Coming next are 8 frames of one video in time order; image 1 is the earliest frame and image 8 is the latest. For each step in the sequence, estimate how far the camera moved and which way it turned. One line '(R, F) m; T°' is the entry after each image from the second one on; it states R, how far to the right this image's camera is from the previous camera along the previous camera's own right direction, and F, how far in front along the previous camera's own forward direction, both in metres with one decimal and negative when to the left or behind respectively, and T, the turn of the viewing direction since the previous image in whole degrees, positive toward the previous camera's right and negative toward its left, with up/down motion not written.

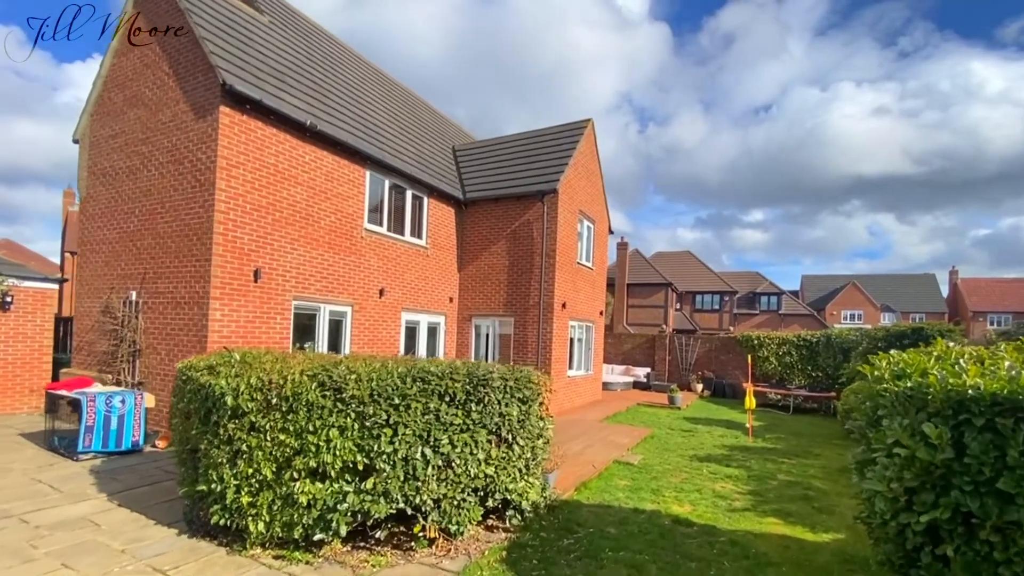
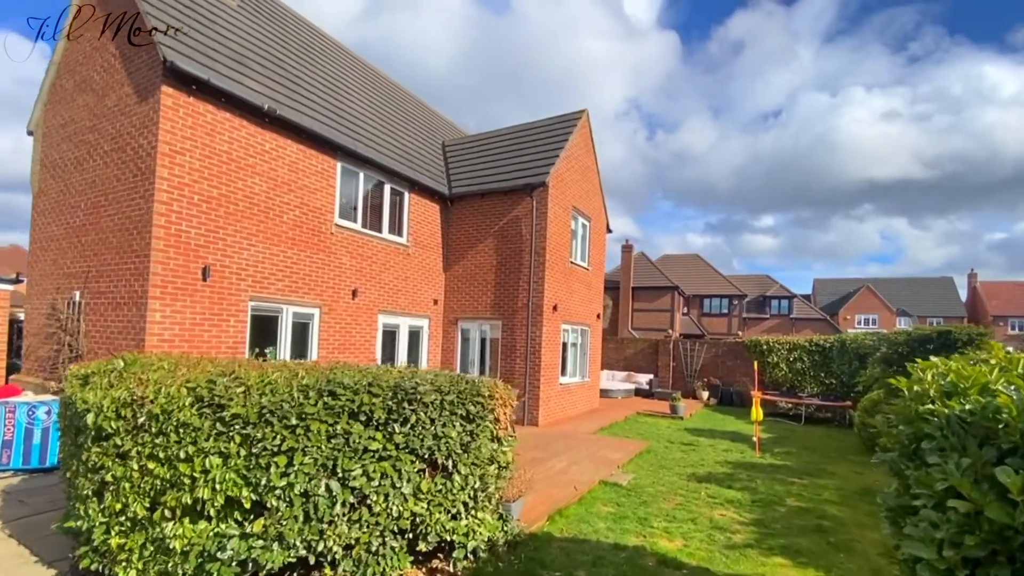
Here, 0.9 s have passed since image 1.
(+0.6, +0.9) m; -1°
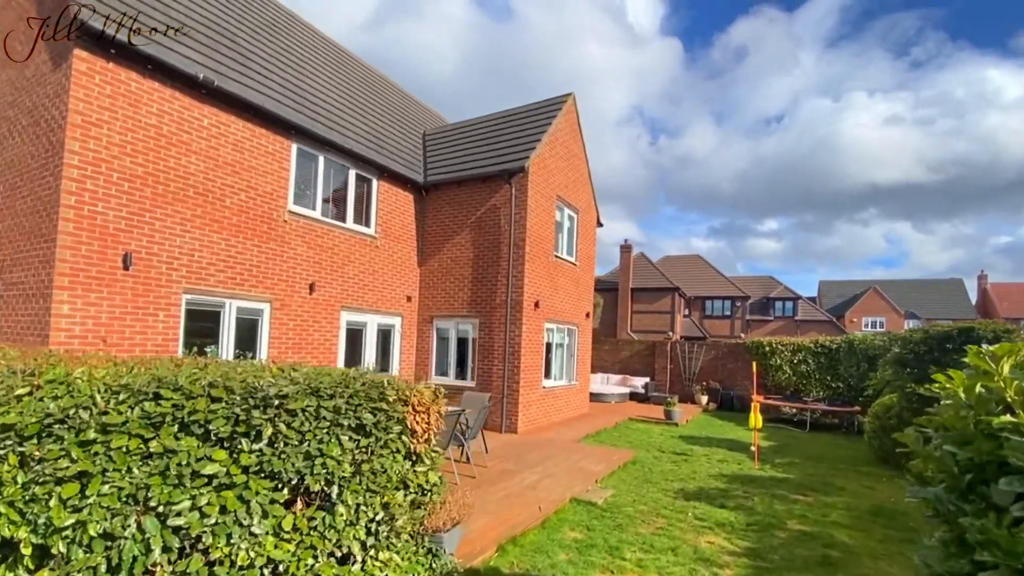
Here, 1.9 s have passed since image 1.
(+0.6, +1.0) m; 0°
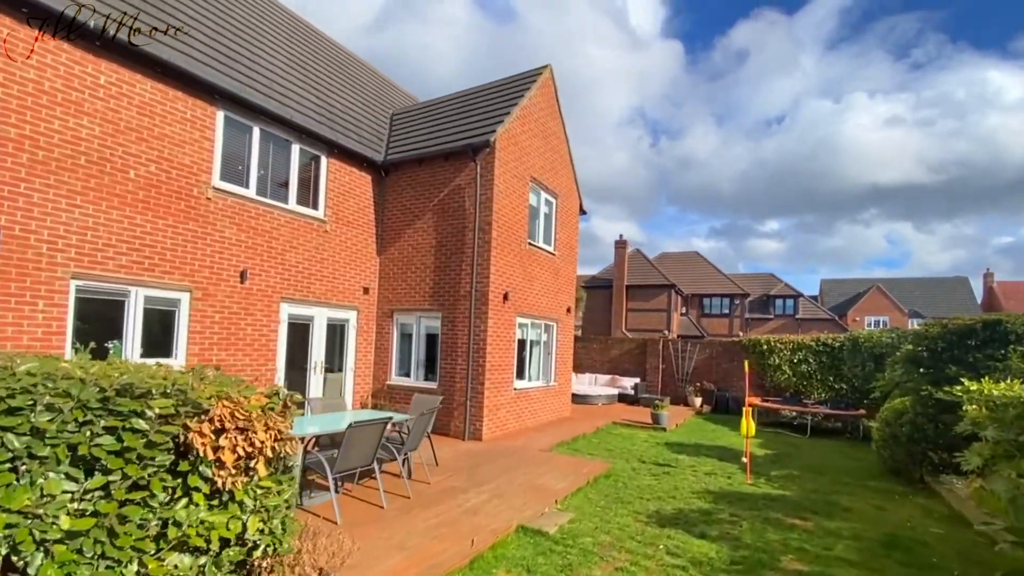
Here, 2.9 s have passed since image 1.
(+0.8, +1.2) m; 0°
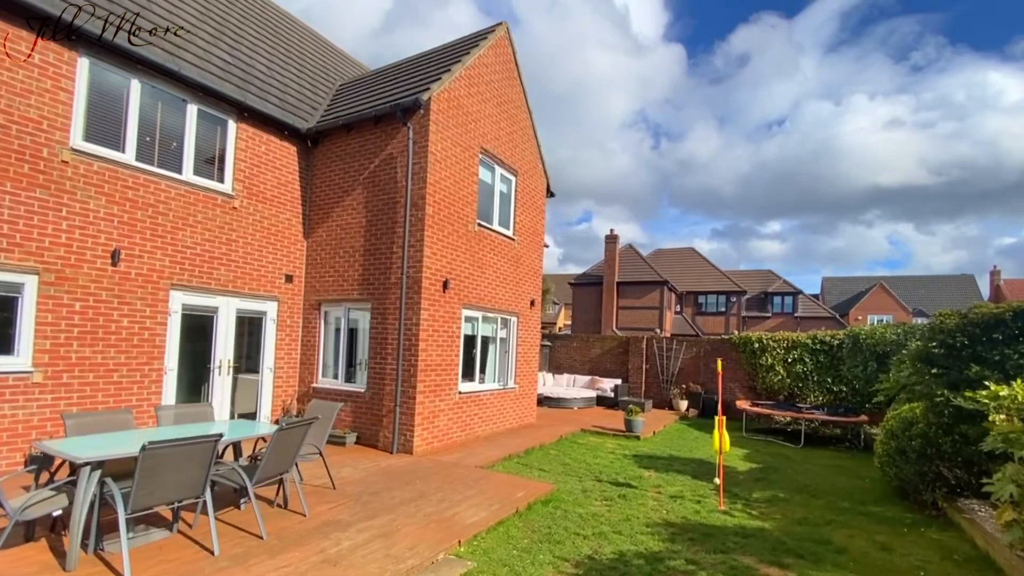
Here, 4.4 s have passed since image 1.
(+1.1, +1.5) m; 0°
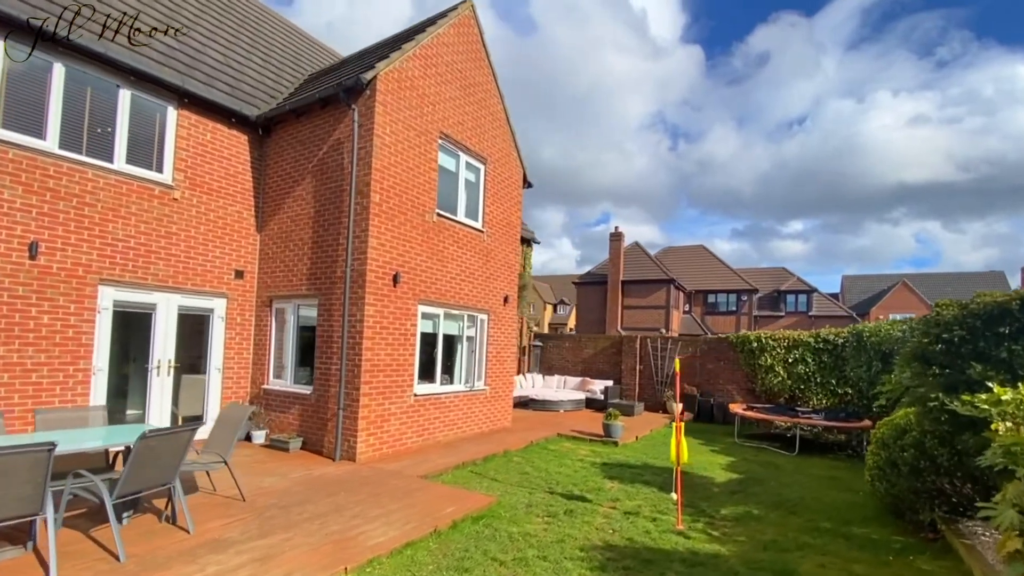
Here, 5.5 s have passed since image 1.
(+1.0, +0.7) m; -2°
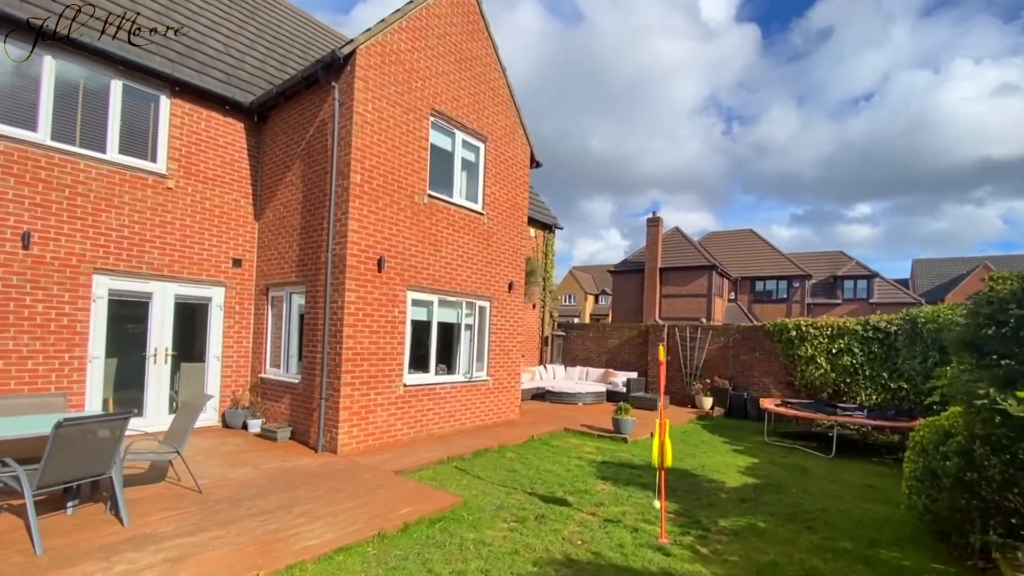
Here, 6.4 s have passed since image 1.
(+0.9, +0.6) m; -6°
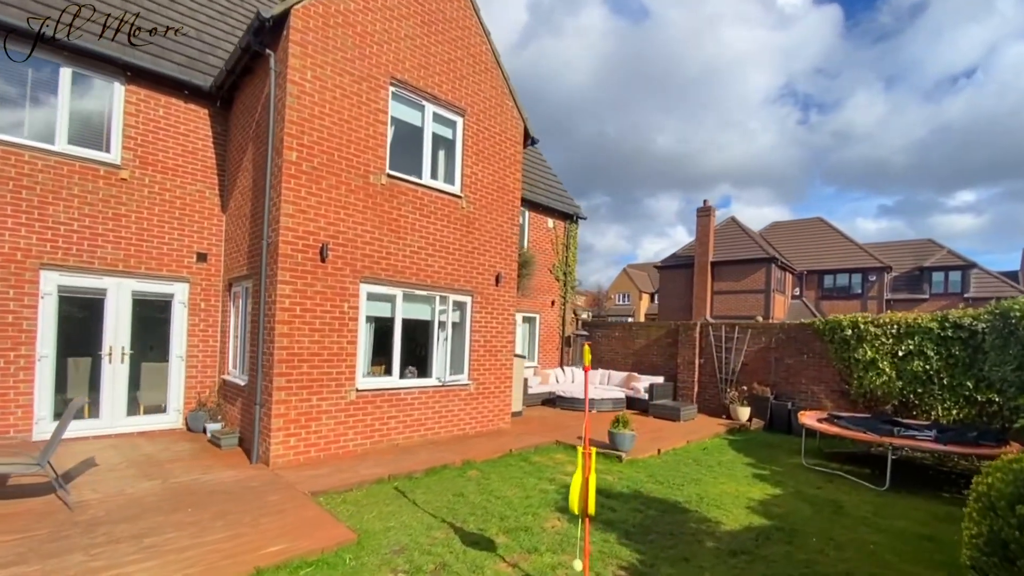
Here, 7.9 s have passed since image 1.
(+1.4, +1.3) m; -7°
